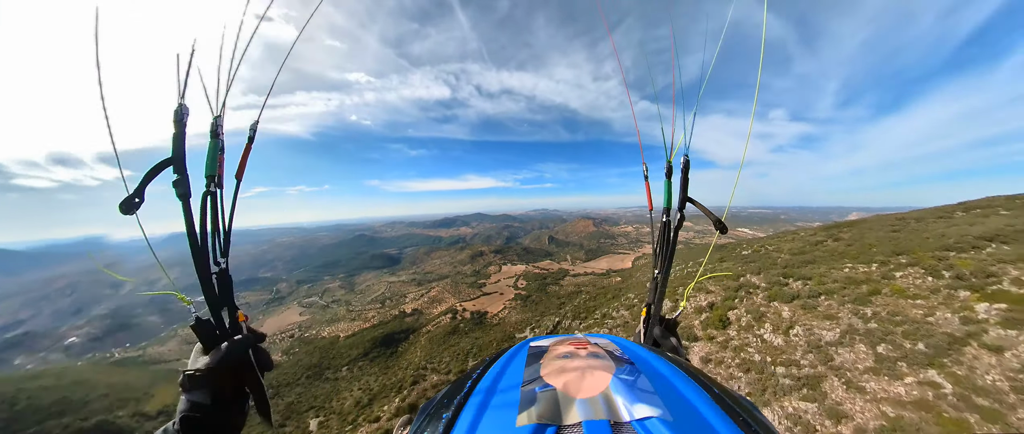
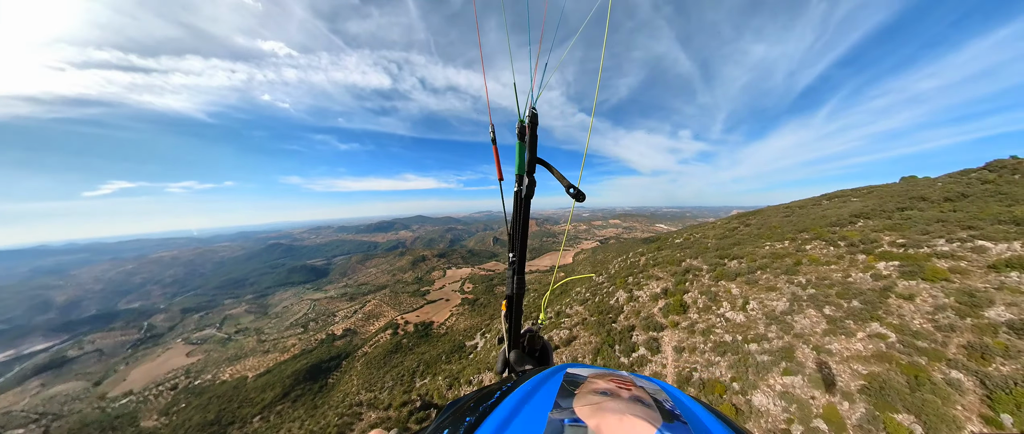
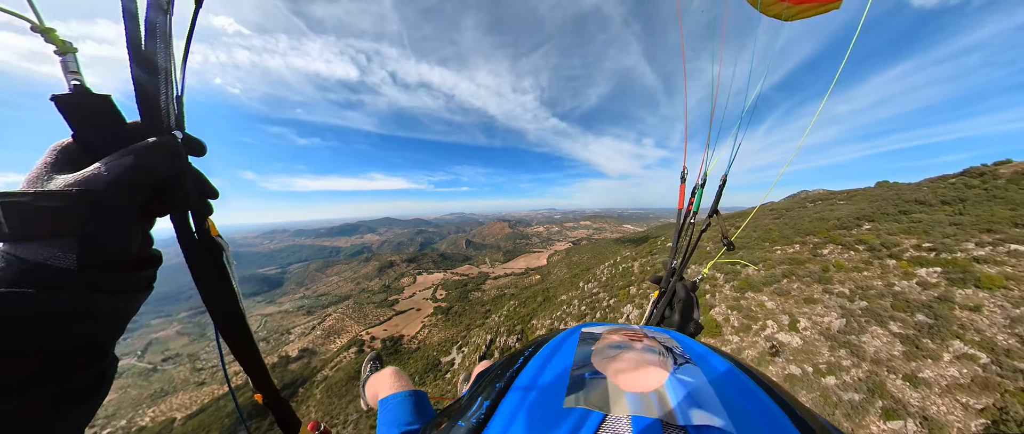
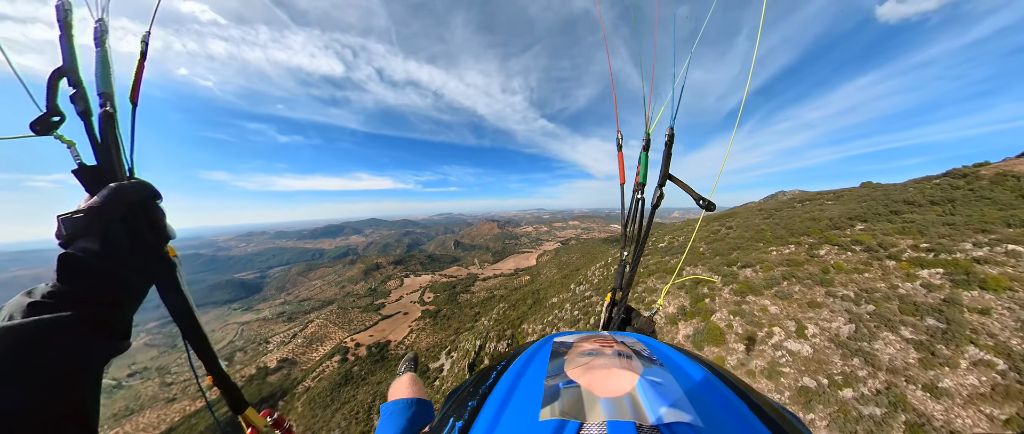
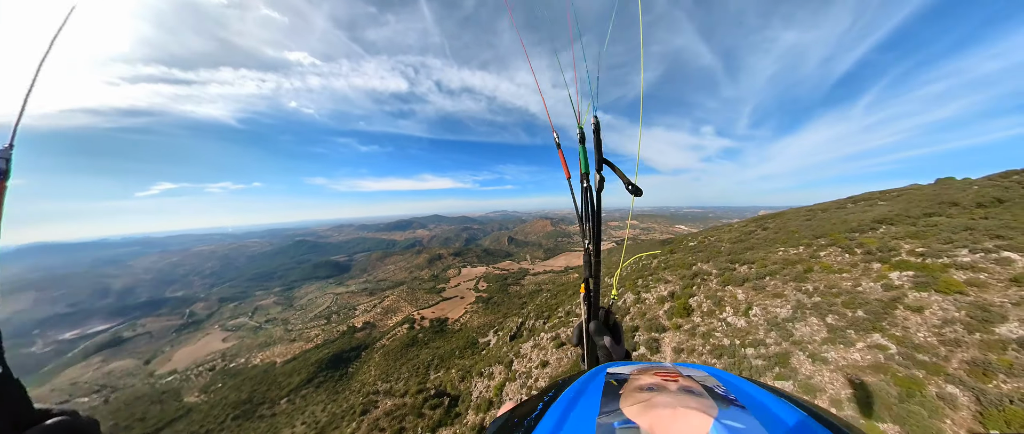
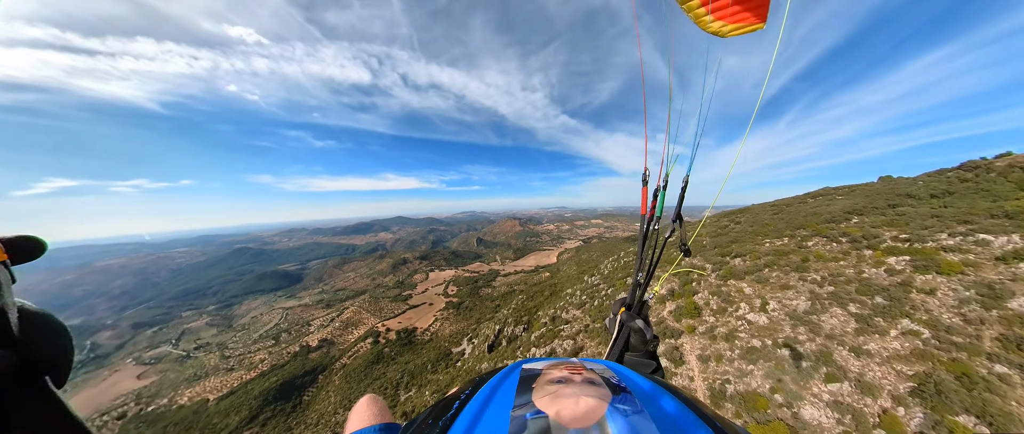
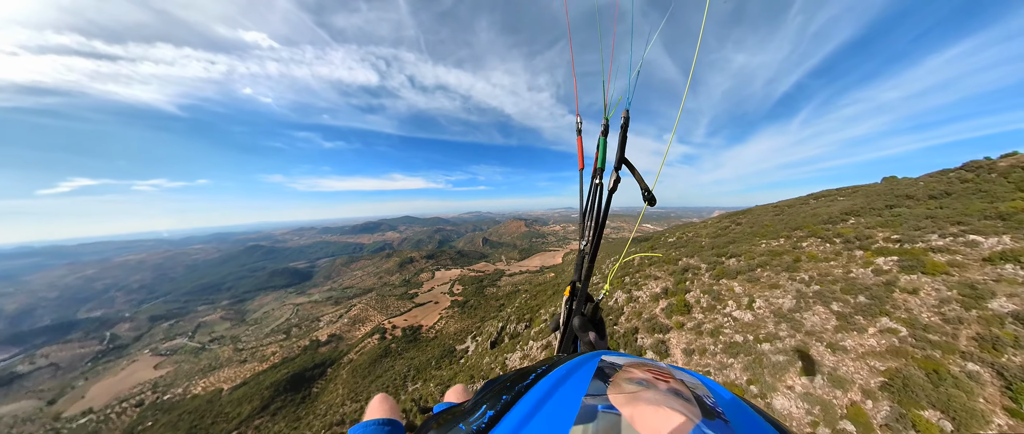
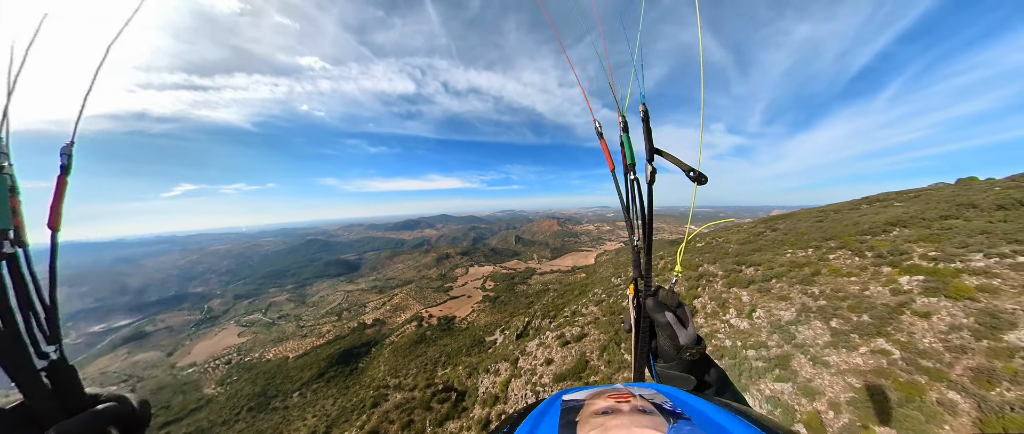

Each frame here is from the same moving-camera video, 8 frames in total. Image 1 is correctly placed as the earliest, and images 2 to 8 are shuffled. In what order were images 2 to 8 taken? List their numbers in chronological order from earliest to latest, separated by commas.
8, 5, 2, 7, 6, 3, 4
